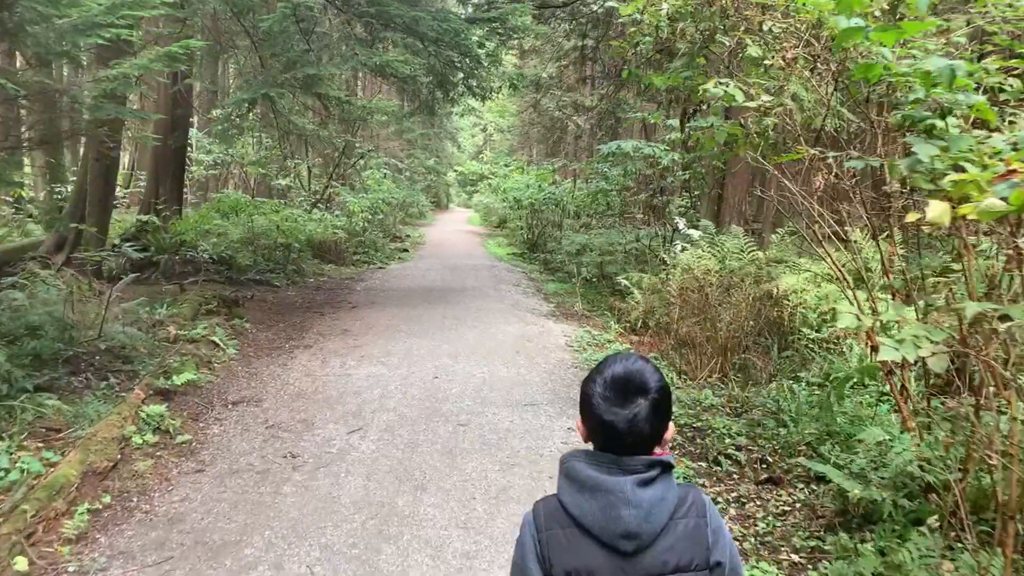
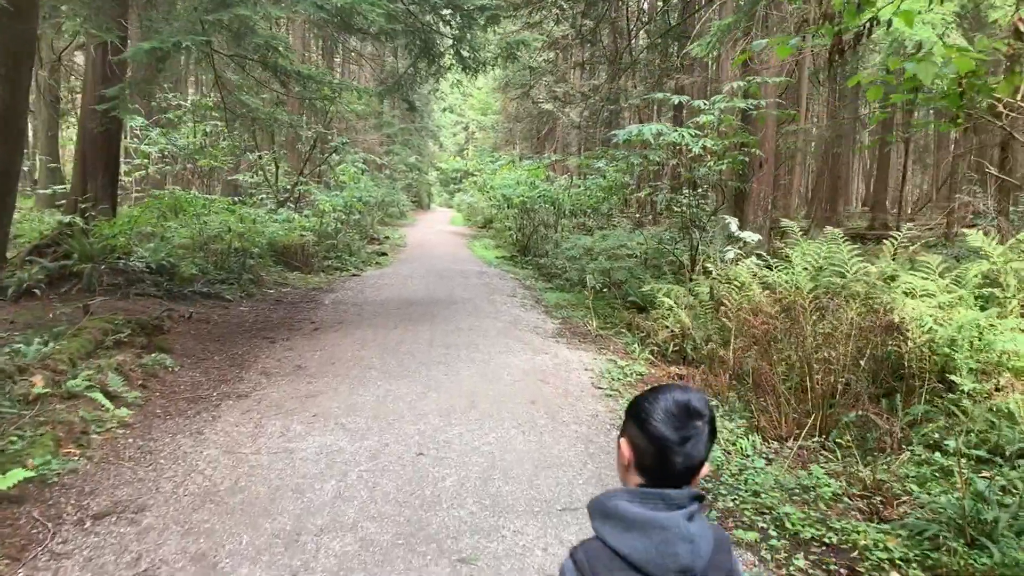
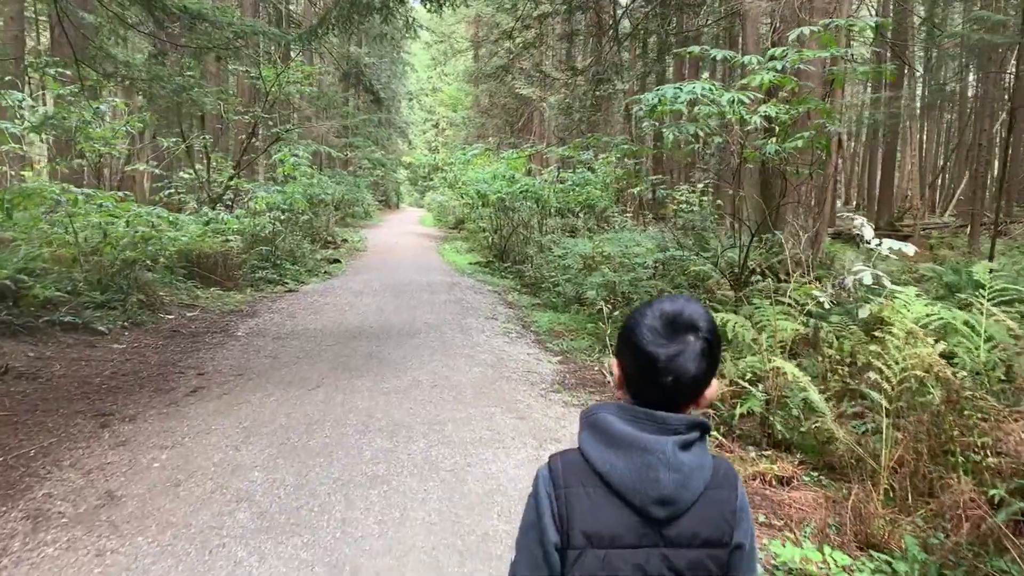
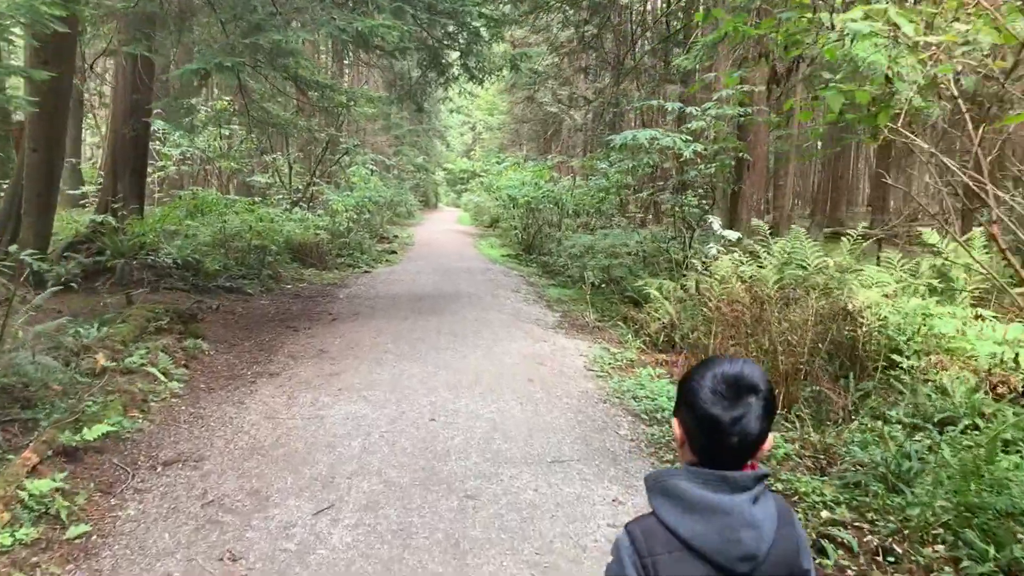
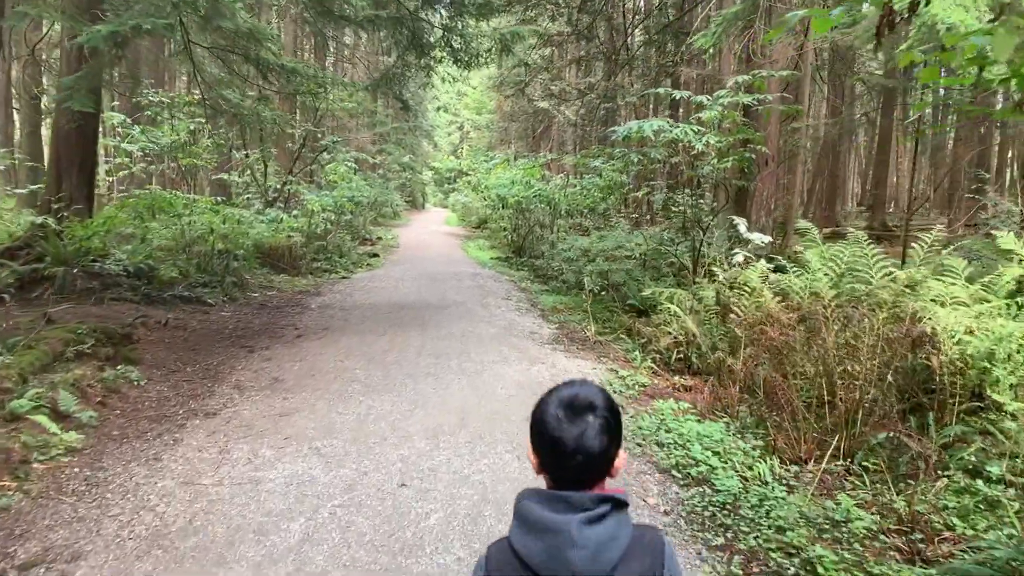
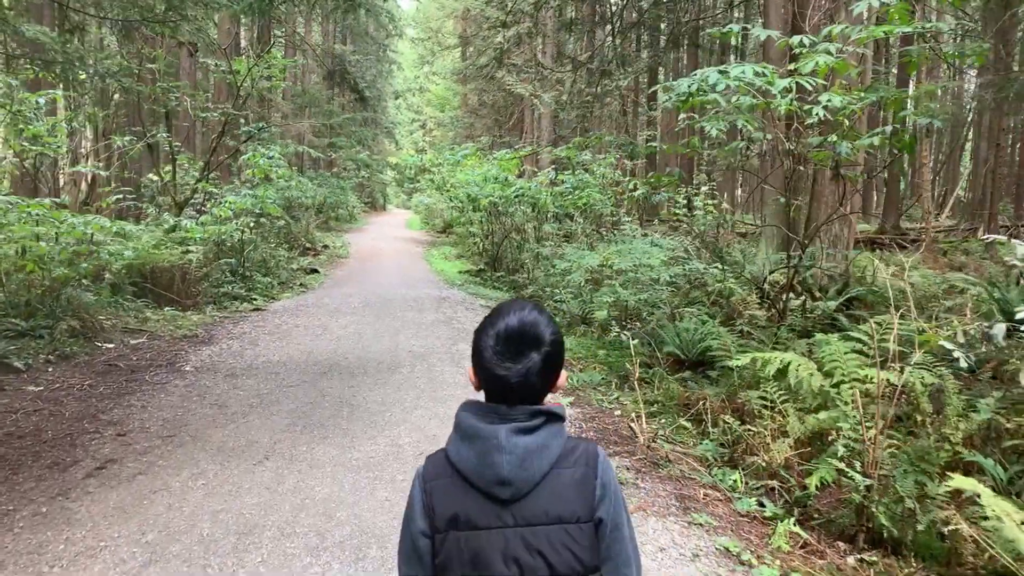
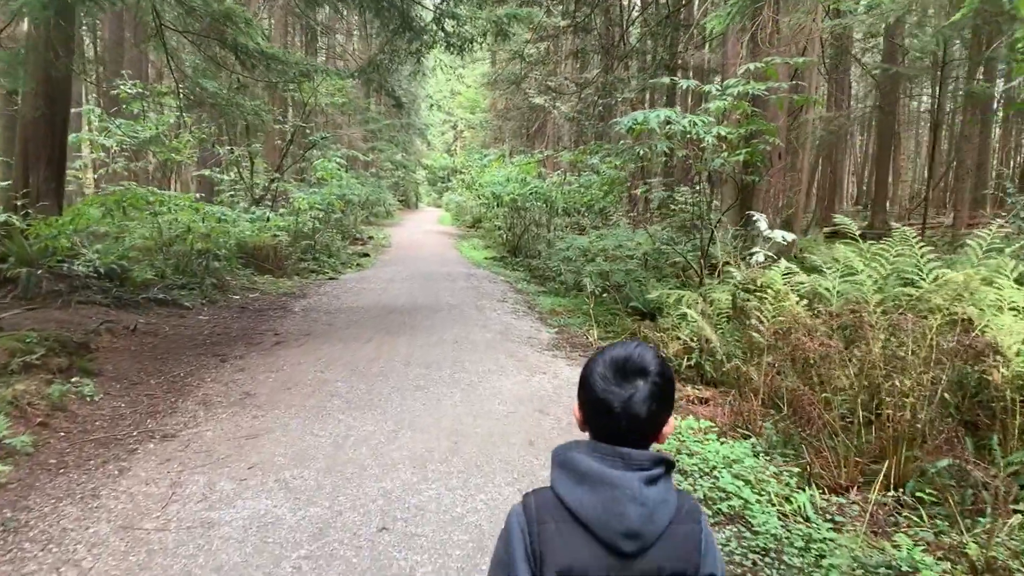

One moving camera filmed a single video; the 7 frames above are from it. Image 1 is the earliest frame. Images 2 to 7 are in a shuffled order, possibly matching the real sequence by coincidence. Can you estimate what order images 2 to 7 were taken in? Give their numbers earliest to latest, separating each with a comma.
4, 2, 5, 7, 3, 6
